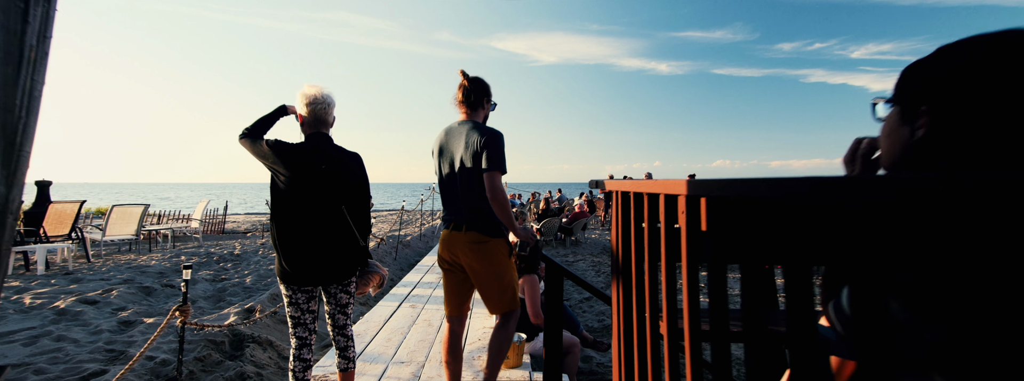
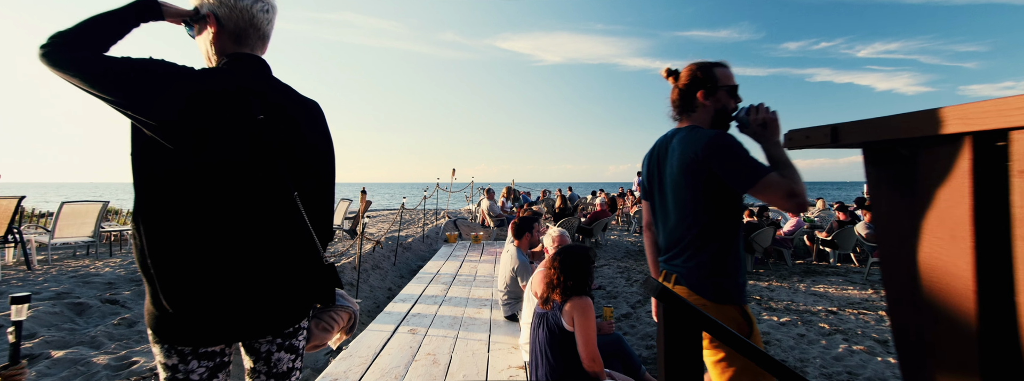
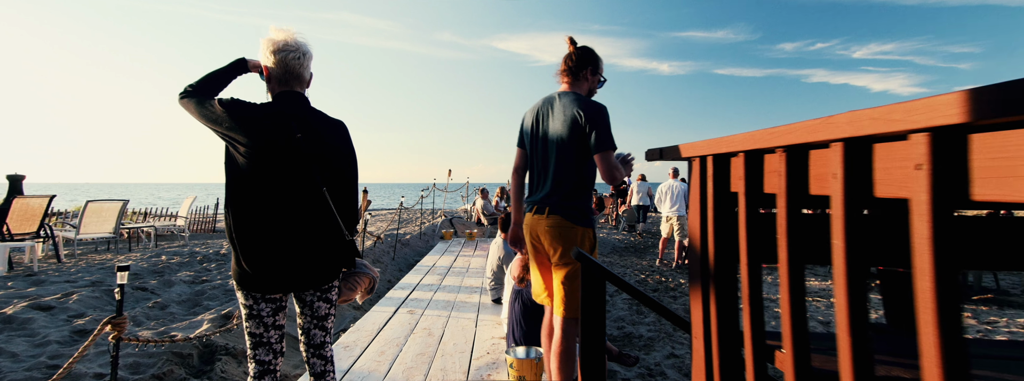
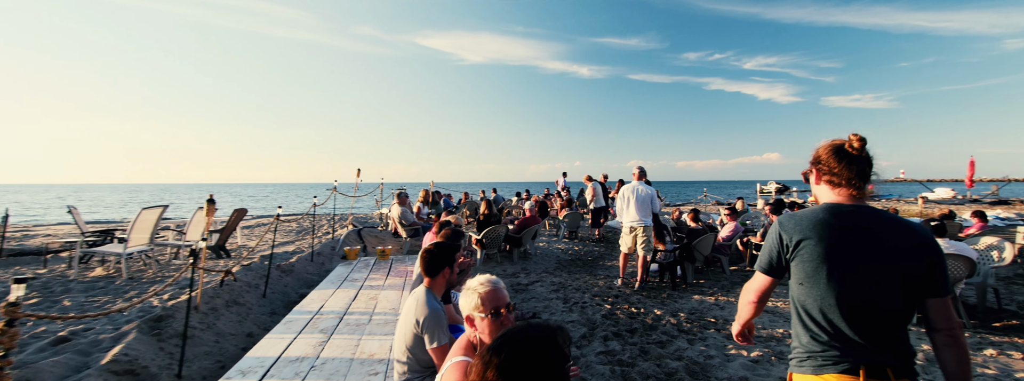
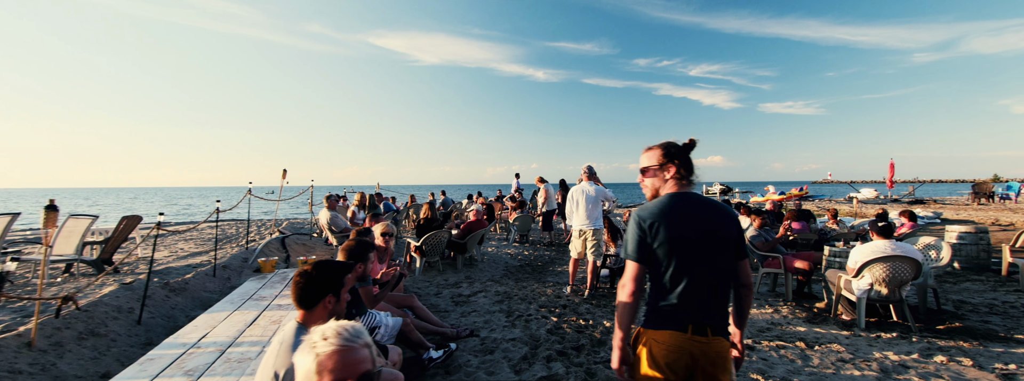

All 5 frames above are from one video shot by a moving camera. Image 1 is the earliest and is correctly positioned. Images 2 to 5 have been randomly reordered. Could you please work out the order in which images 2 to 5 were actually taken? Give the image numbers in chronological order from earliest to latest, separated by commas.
3, 2, 4, 5
